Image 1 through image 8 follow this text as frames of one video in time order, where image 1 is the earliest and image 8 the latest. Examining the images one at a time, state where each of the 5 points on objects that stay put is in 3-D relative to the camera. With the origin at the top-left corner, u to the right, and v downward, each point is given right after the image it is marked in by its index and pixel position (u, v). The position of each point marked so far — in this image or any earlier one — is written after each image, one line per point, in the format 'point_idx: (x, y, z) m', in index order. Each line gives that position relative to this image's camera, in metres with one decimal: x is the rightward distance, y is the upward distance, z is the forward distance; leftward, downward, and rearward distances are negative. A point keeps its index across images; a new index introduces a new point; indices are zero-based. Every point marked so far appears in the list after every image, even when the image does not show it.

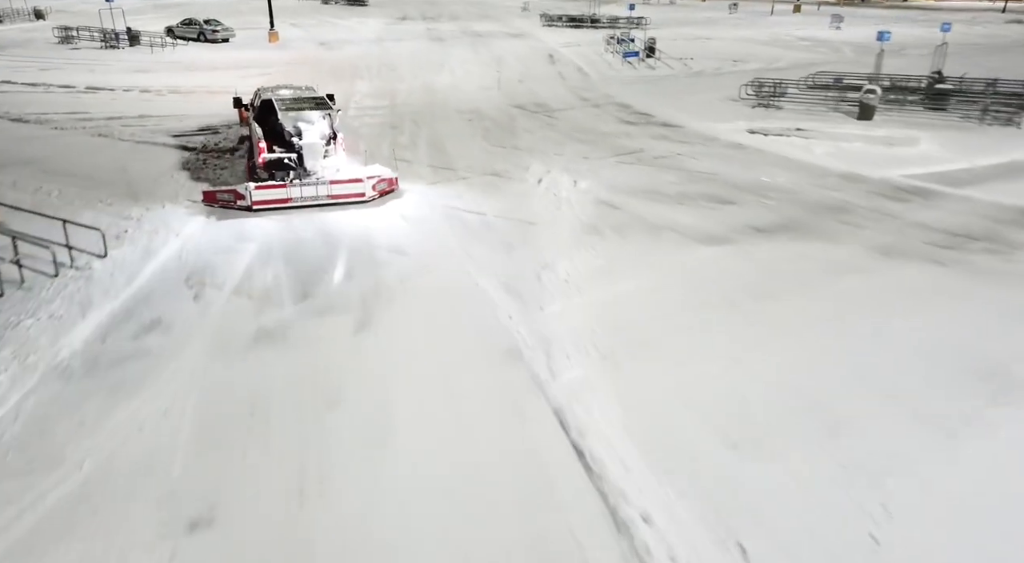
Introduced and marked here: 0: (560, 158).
0: (+1.2, +3.1, +17.2) m
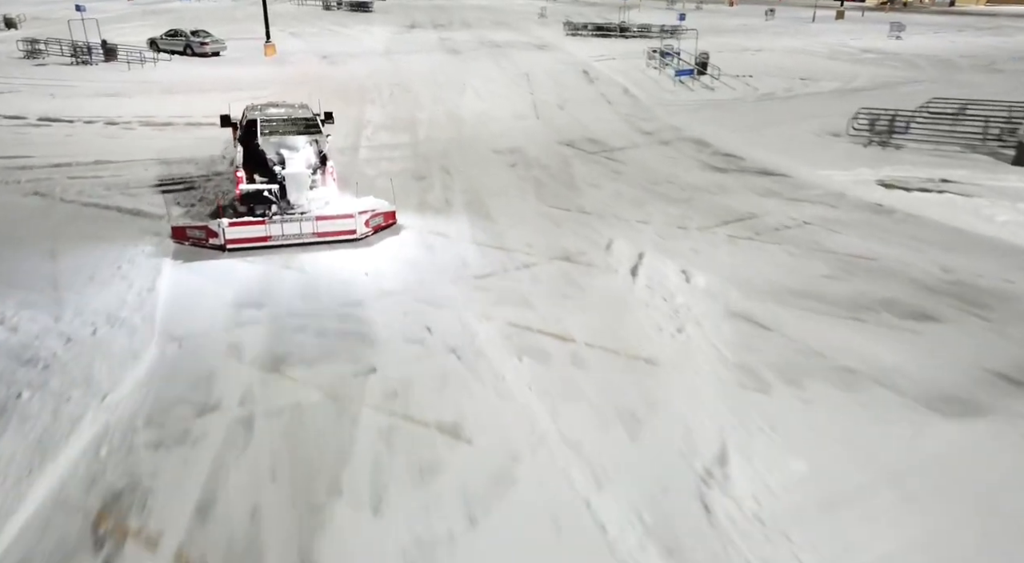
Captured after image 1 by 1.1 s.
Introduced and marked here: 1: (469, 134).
0: (+2.4, +1.0, +12.9) m
1: (-1.2, +3.9, +19.4) m
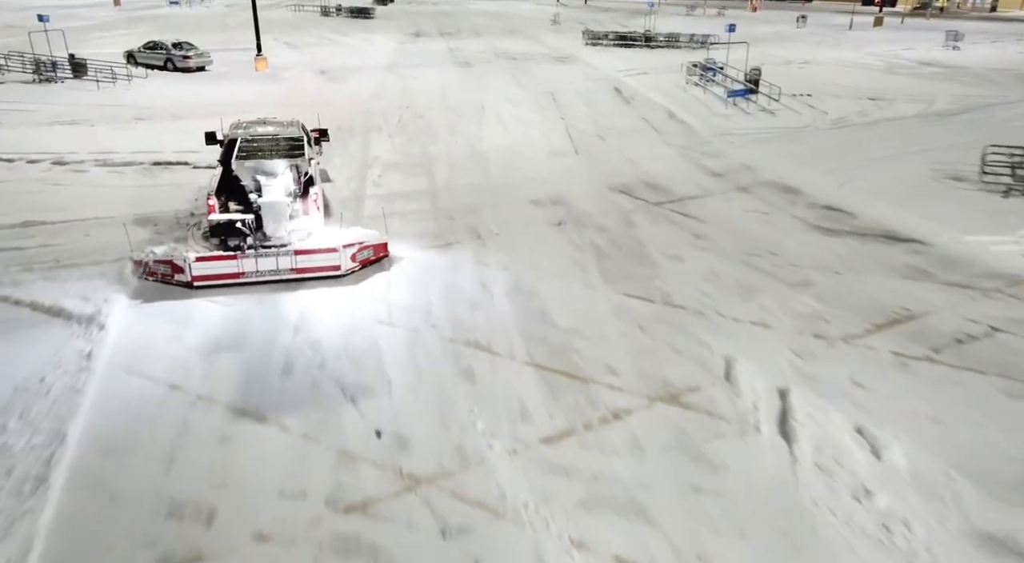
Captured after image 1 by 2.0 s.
0: (+3.3, -0.6, +9.2) m
1: (-0.3, +2.2, +15.7) m
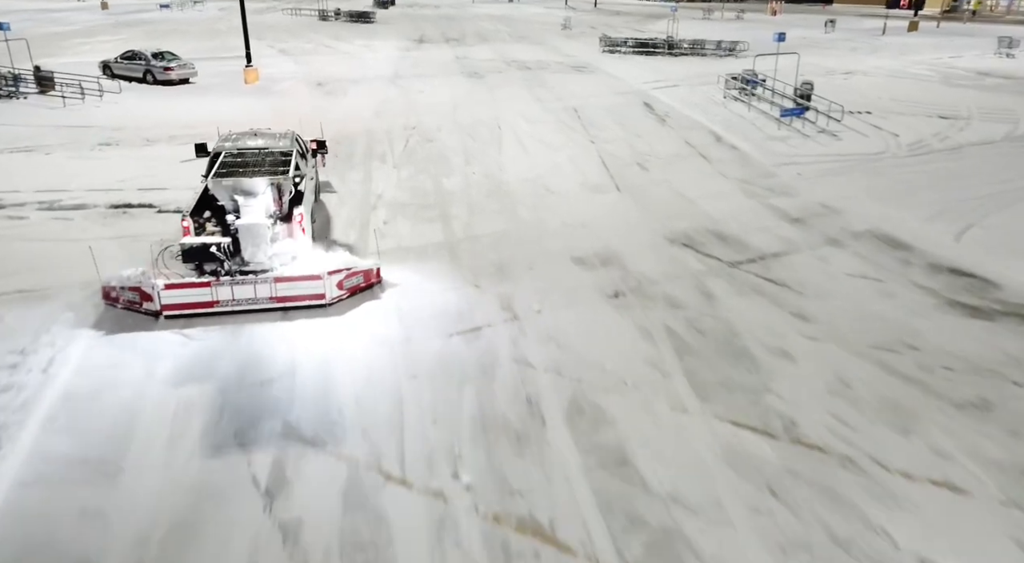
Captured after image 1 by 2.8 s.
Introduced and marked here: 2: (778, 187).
0: (+4.0, -1.9, +6.2) m
1: (+0.3, +0.8, +12.8) m
2: (+5.8, +2.1, +15.3) m
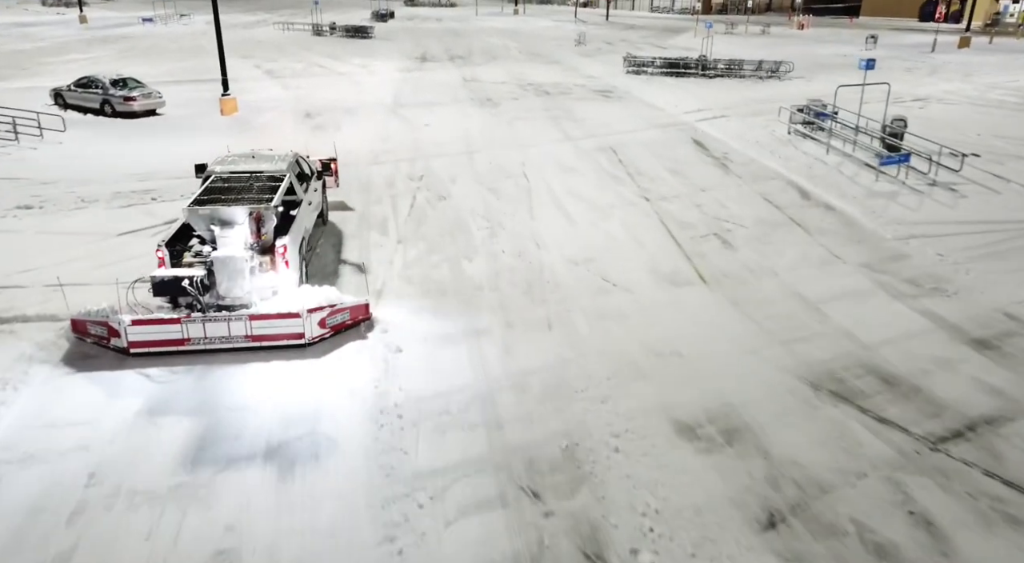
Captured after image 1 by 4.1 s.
0: (+4.8, -3.8, +2.0) m
1: (+1.1, -1.1, +8.6) m
2: (+6.6, +0.1, +11.2) m
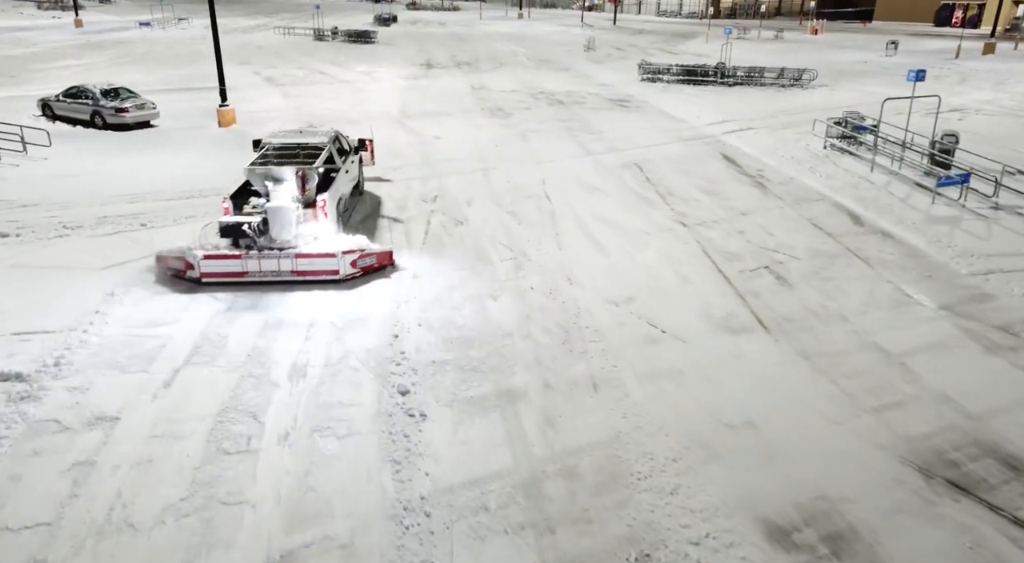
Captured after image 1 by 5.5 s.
0: (+5.2, -4.4, +0.6) m
1: (+1.6, -1.8, +7.2) m
2: (+7.1, -0.6, +9.8) m
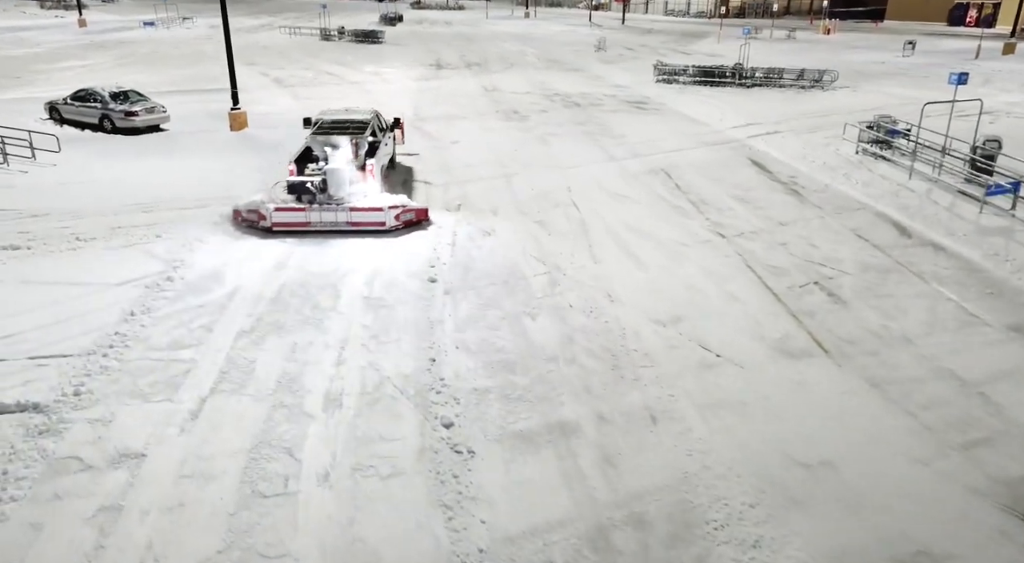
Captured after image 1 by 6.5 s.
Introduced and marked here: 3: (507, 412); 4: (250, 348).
0: (+5.8, -4.7, 0.0) m
1: (+2.2, -2.1, +6.6) m
2: (+7.7, -0.9, +9.2) m
3: (-0.1, -1.5, +8.0) m
4: (-3.5, -0.9, +9.5) m
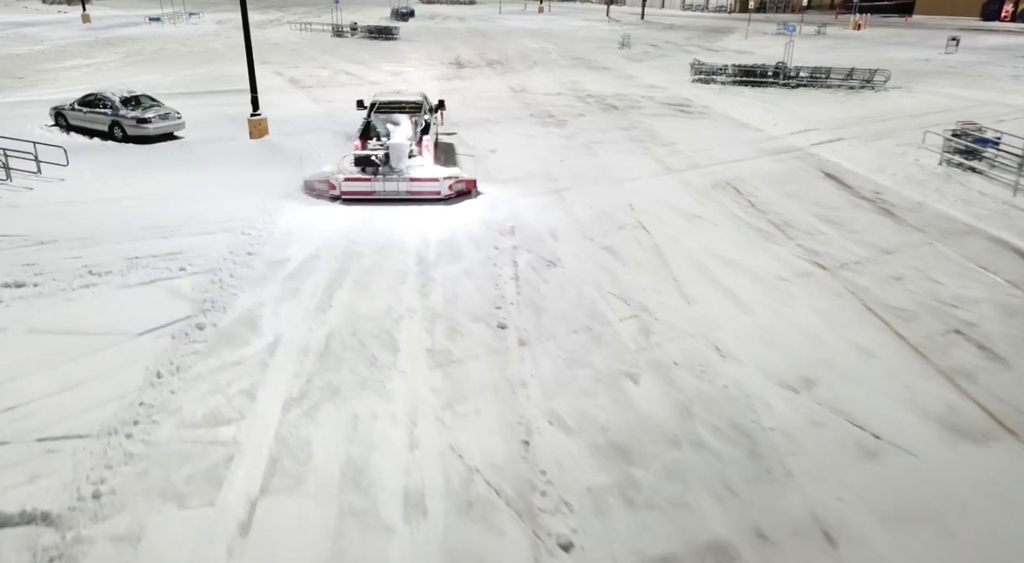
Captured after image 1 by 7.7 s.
0: (+7.0, -5.5, -1.6) m
1: (+3.4, -2.8, +4.9) m
2: (+8.9, -1.6, +7.5) m
3: (+1.1, -2.2, +6.4) m
4: (-2.3, -1.6, +7.9) m
